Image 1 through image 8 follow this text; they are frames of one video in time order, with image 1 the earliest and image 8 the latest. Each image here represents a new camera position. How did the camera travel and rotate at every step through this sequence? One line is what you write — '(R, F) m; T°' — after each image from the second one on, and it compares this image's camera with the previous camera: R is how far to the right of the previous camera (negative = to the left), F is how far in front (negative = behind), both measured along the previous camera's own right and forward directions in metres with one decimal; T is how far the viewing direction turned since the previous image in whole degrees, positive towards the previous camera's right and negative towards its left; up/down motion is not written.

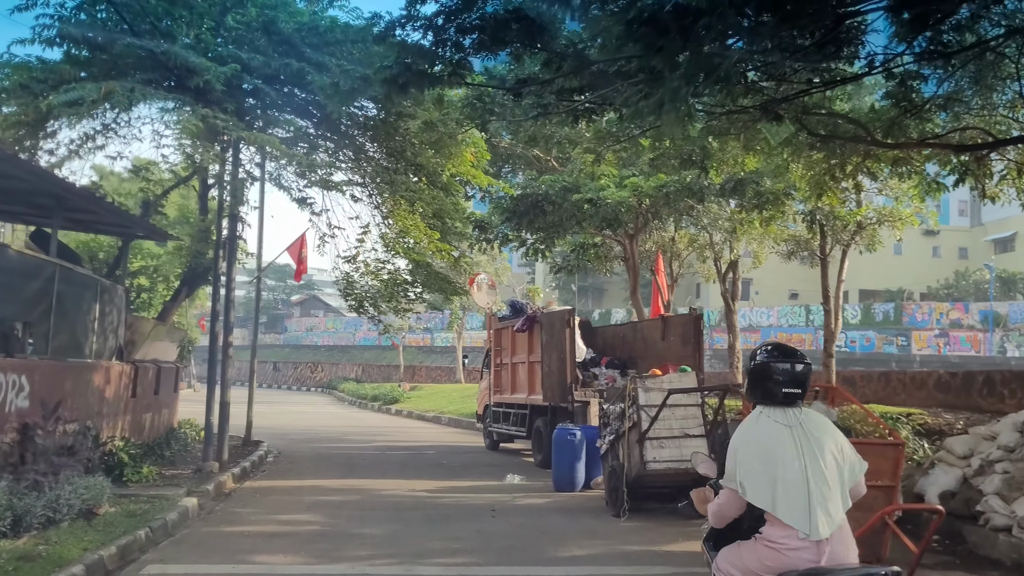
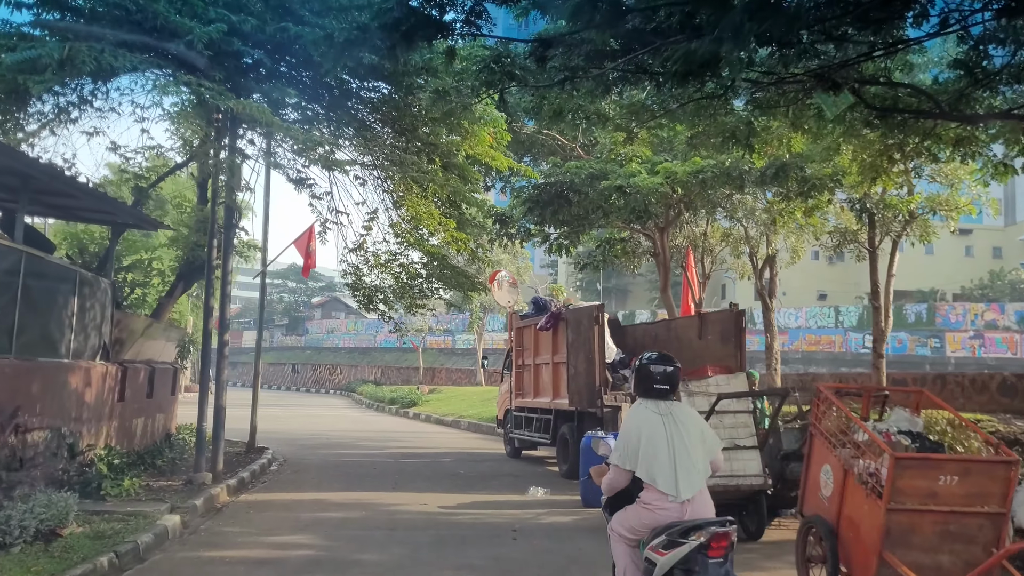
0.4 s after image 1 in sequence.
(0.0, +1.0) m; -1°
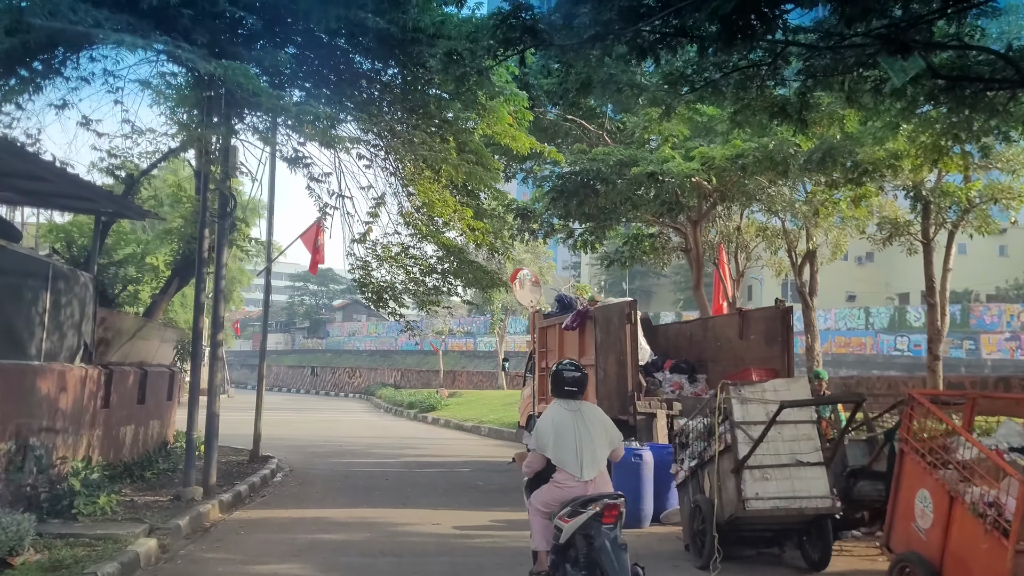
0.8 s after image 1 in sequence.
(0.0, +1.0) m; -1°
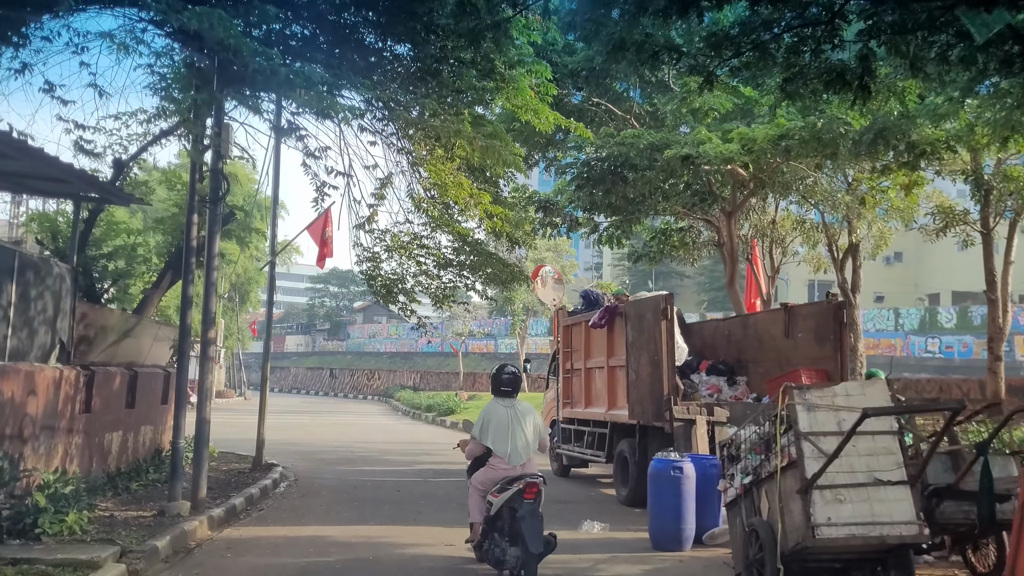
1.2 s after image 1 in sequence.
(0.0, +0.9) m; -1°
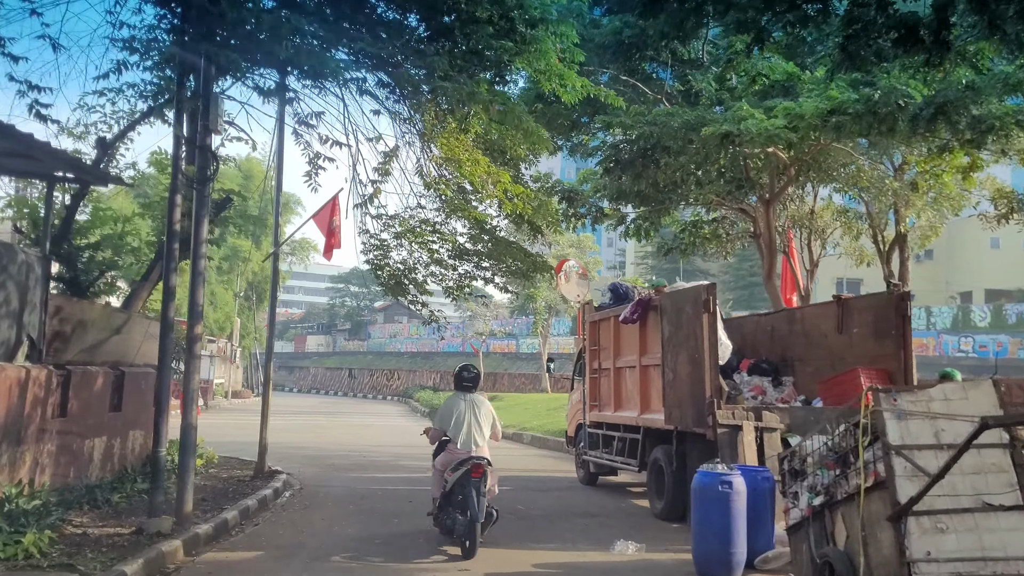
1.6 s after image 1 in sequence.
(0.0, +0.9) m; -1°
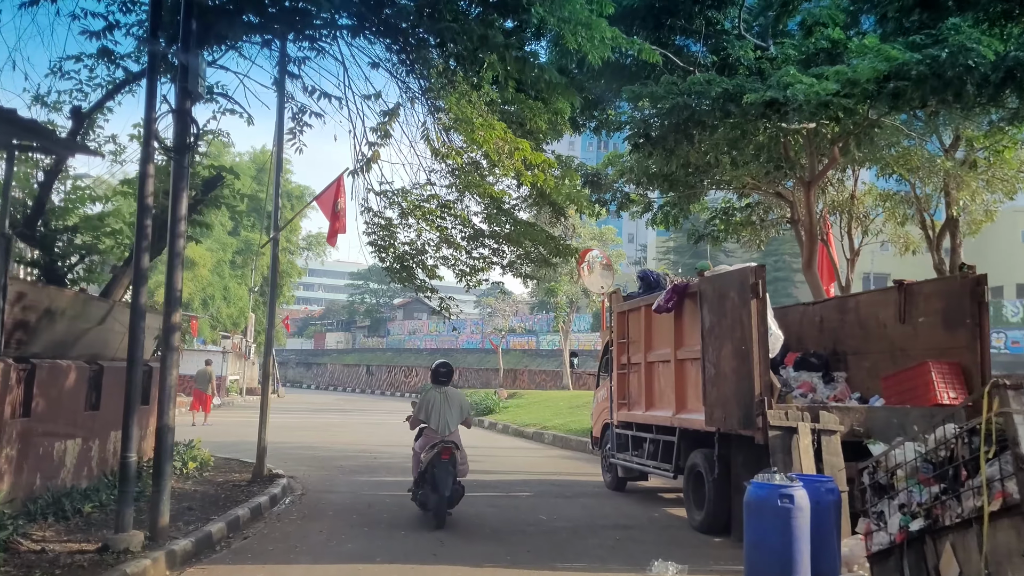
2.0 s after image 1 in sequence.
(0.0, +0.9) m; -1°
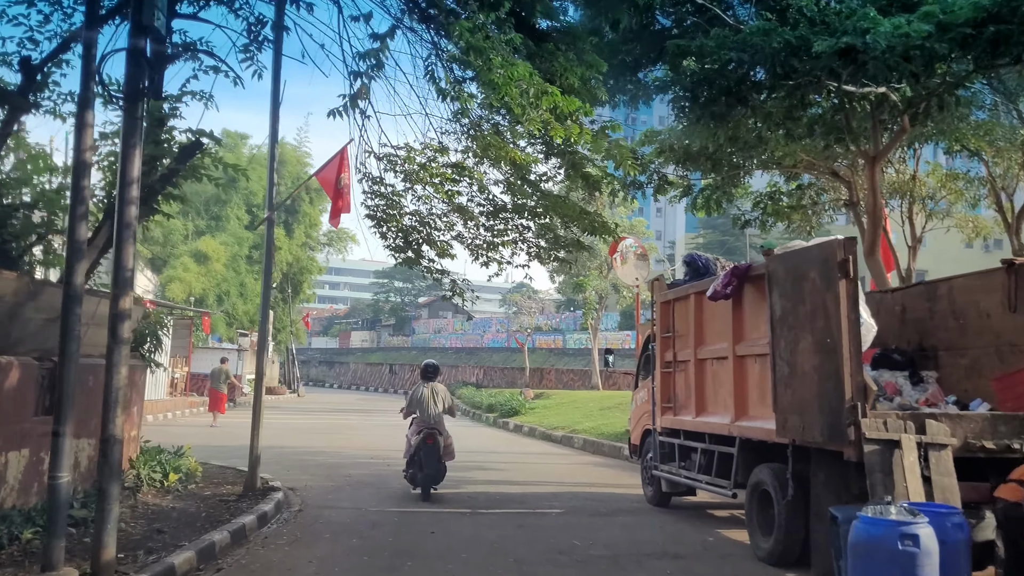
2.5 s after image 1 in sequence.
(0.0, +1.3) m; -2°
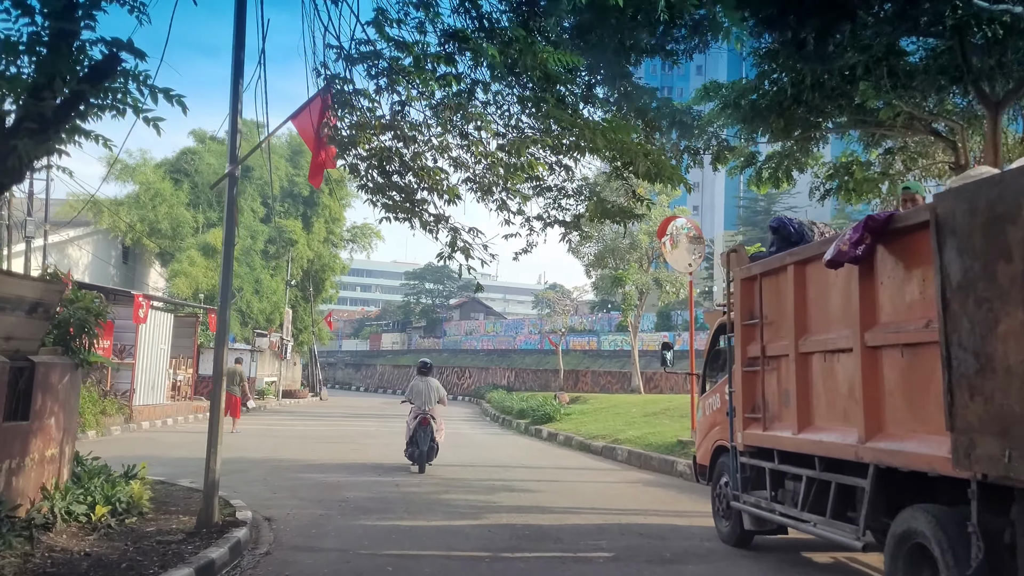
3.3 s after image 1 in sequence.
(0.0, +2.1) m; -2°
